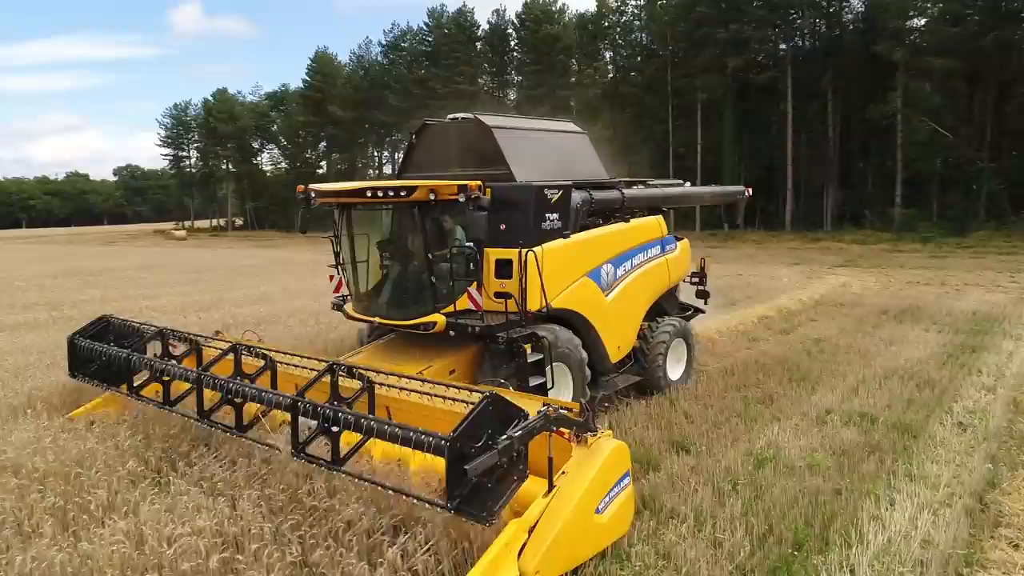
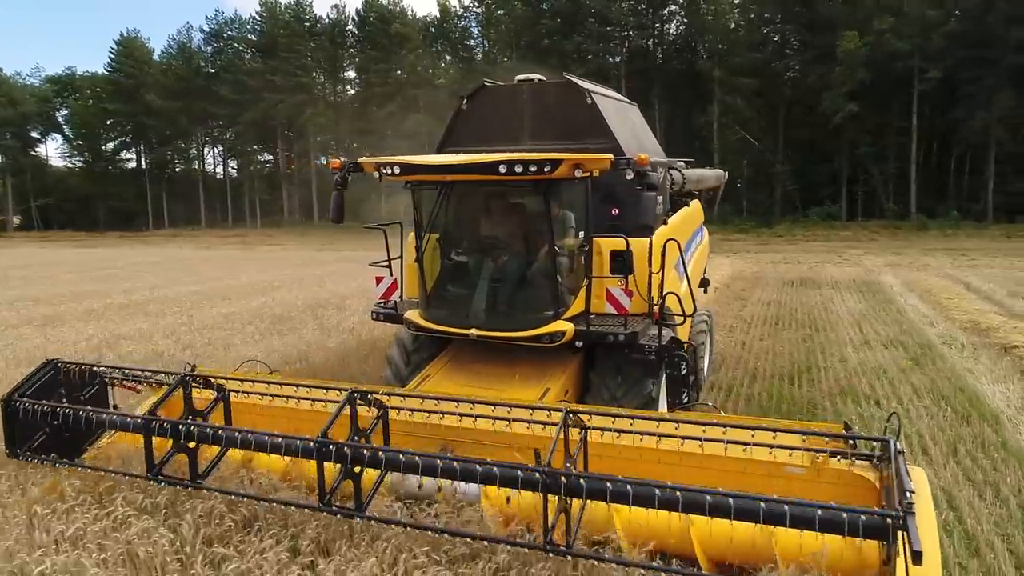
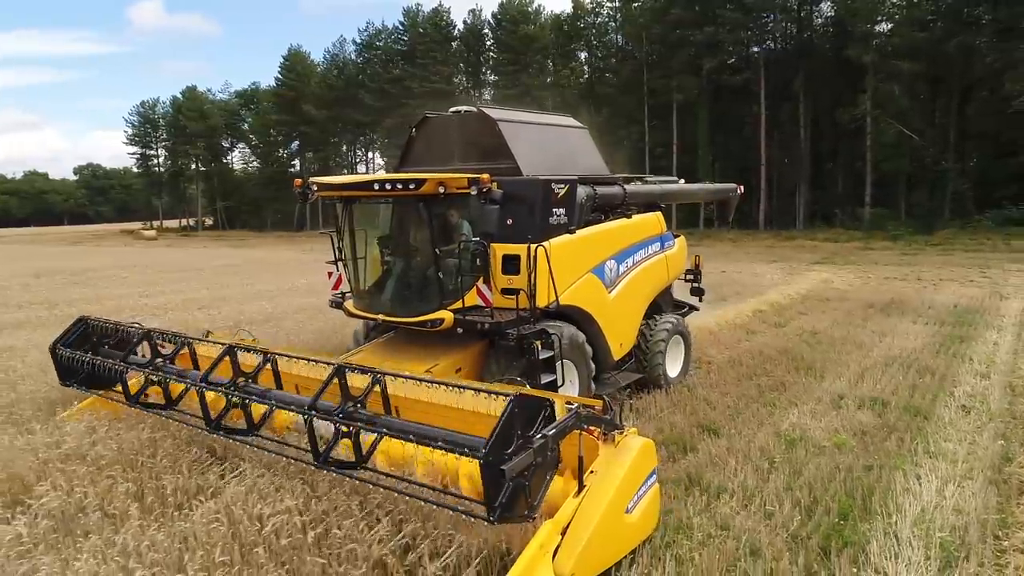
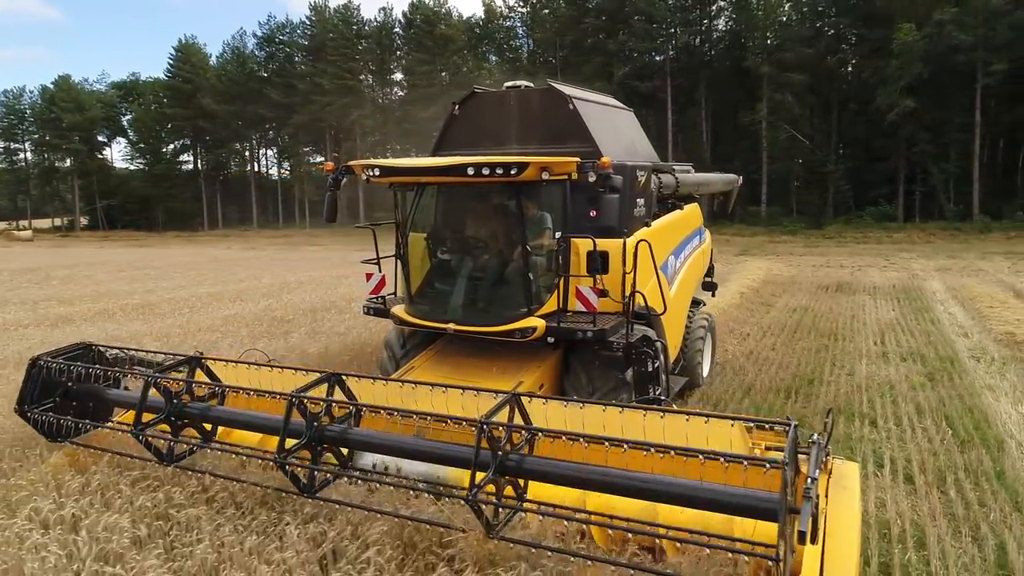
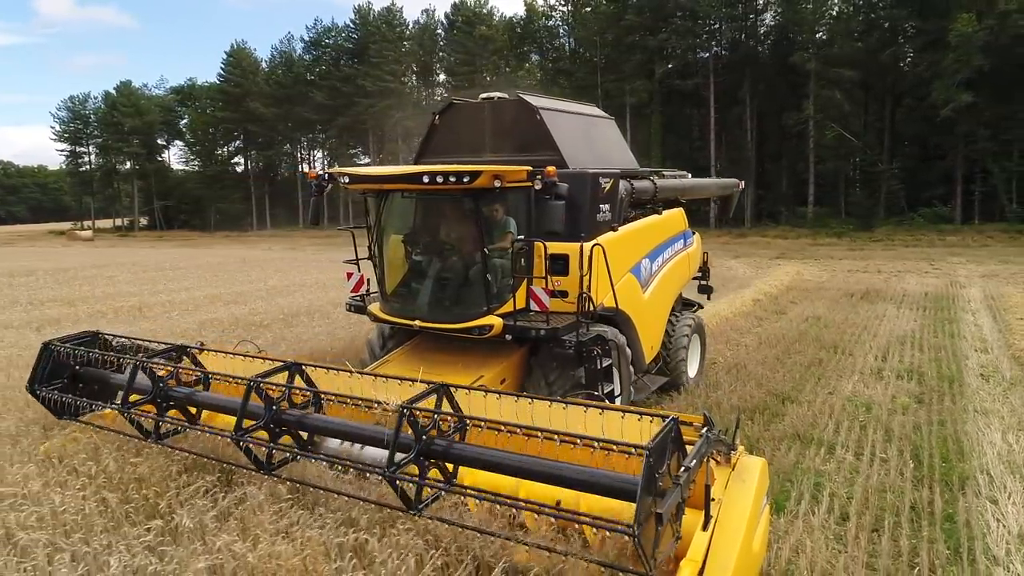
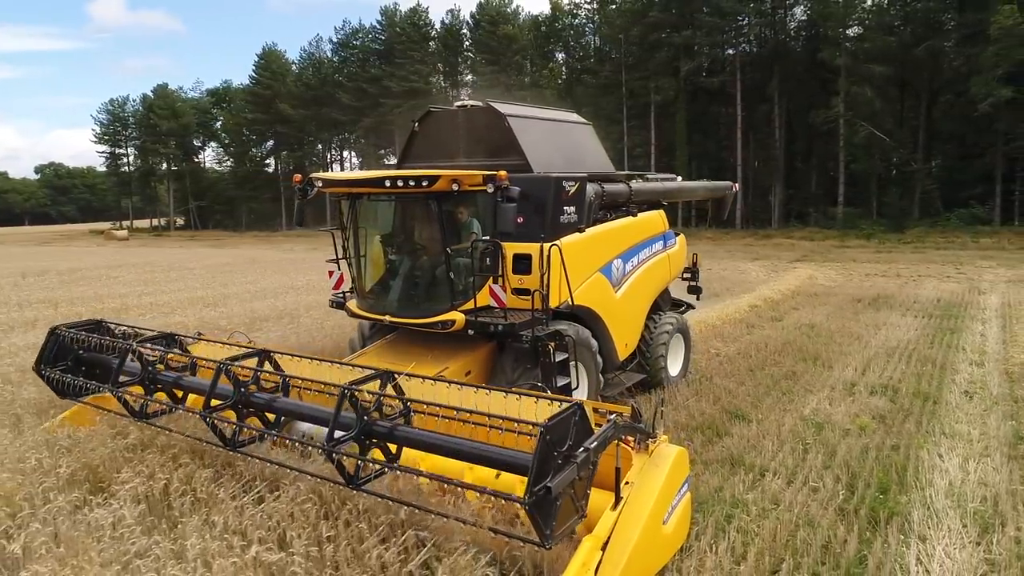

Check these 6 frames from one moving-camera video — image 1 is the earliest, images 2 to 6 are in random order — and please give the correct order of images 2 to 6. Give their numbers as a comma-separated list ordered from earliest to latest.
3, 6, 5, 4, 2
